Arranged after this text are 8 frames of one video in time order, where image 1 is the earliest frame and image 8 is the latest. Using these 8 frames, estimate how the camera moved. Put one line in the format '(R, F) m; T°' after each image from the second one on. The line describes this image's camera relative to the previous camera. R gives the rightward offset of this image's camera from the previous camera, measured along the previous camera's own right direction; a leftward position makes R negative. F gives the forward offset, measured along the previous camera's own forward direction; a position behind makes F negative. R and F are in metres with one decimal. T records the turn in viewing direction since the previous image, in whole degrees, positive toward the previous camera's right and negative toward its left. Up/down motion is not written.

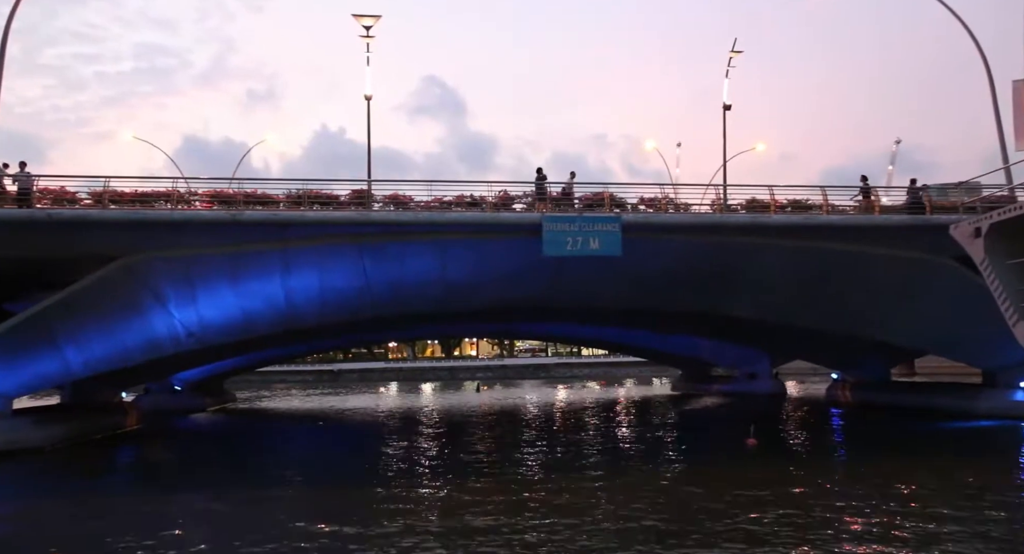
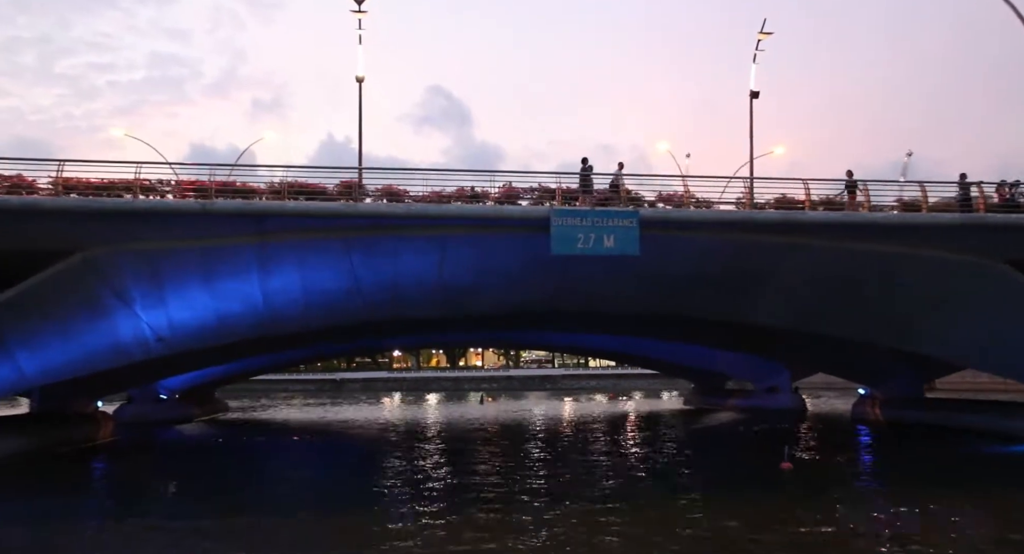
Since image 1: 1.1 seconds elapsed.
(+0.1, +2.0) m; -1°
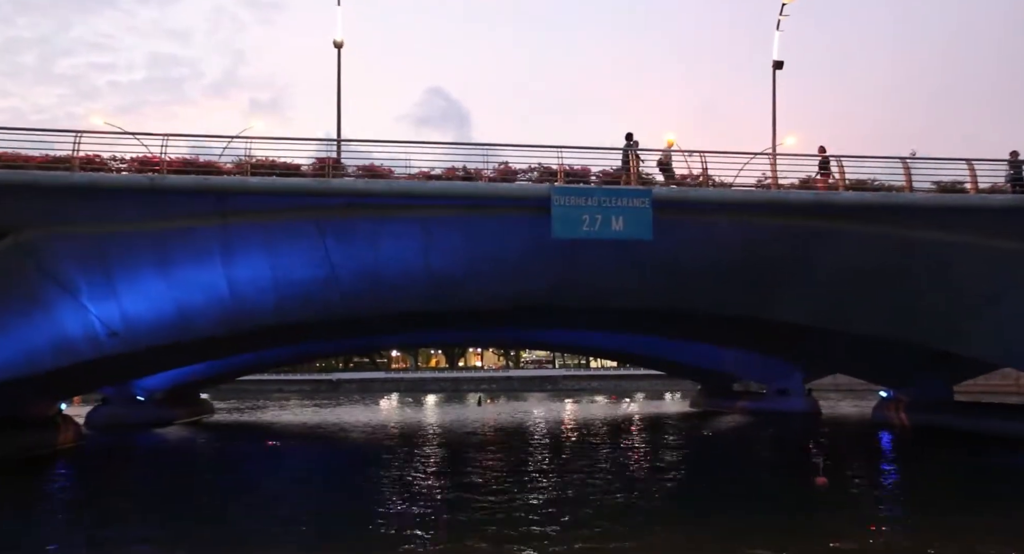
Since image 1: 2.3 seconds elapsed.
(+0.1, +2.0) m; 0°
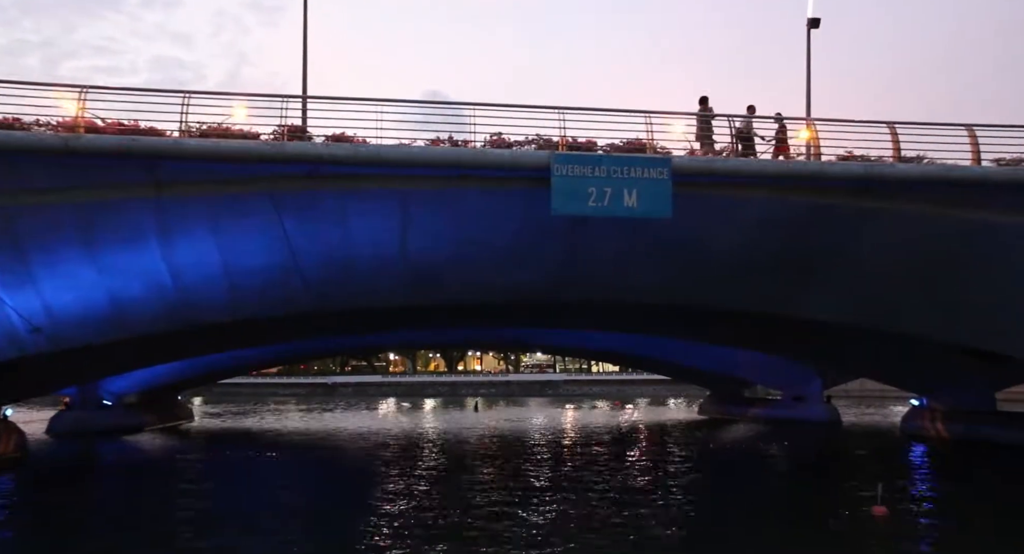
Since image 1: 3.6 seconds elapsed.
(+0.2, +2.4) m; 0°
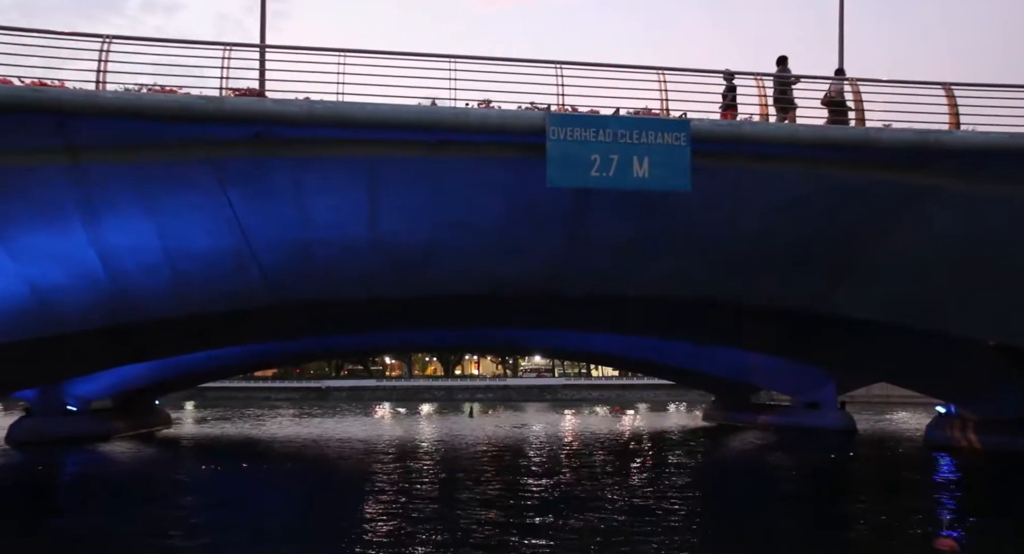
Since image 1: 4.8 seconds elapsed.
(+0.2, +2.0) m; 0°
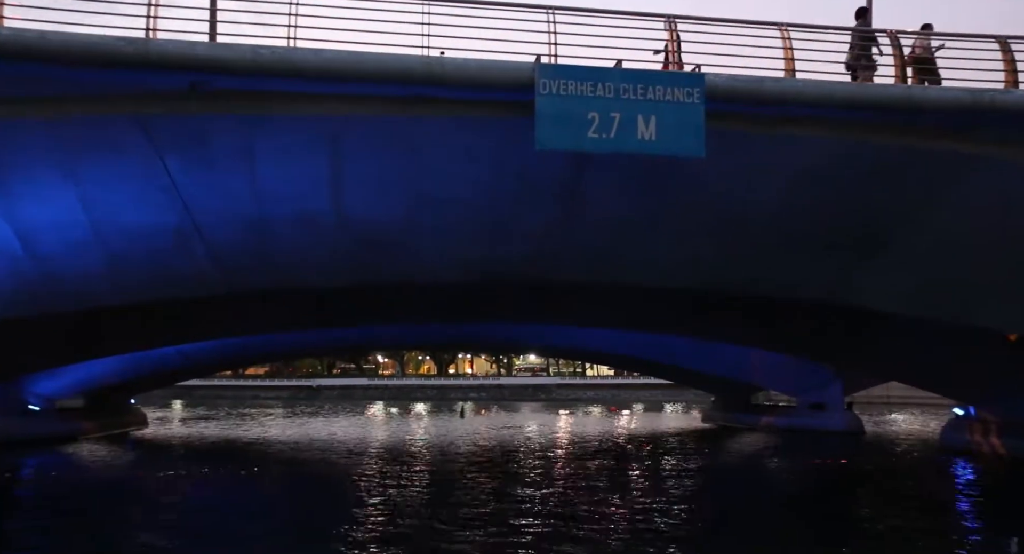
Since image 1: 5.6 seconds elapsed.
(+0.2, +1.6) m; 0°
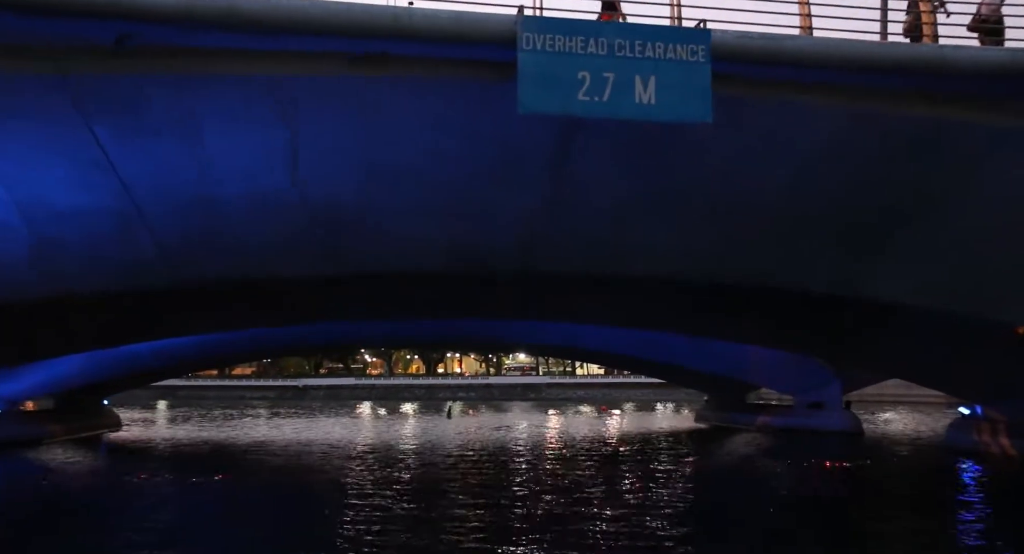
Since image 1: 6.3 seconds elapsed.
(+0.1, +1.1) m; +1°
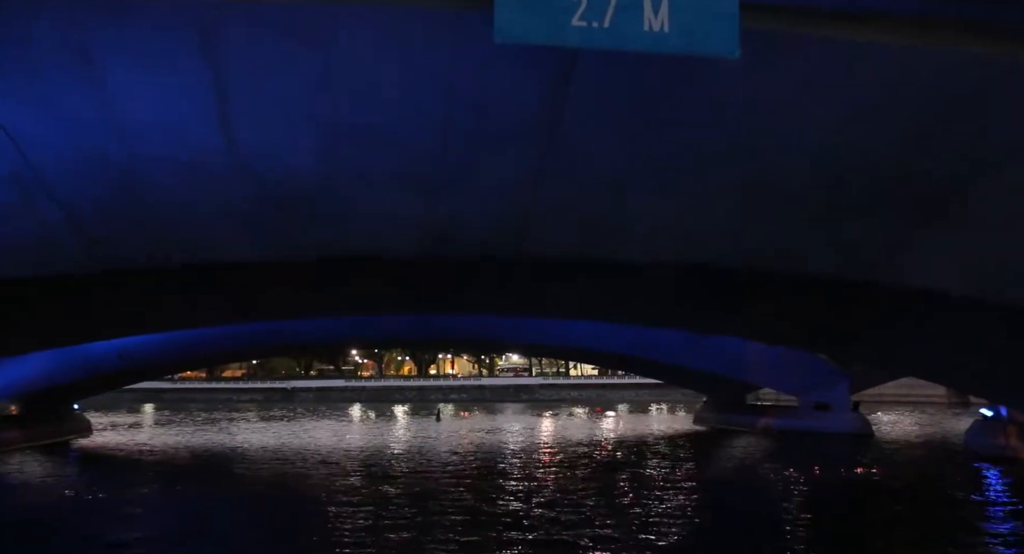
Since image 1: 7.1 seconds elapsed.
(+0.1, +1.6) m; +1°
